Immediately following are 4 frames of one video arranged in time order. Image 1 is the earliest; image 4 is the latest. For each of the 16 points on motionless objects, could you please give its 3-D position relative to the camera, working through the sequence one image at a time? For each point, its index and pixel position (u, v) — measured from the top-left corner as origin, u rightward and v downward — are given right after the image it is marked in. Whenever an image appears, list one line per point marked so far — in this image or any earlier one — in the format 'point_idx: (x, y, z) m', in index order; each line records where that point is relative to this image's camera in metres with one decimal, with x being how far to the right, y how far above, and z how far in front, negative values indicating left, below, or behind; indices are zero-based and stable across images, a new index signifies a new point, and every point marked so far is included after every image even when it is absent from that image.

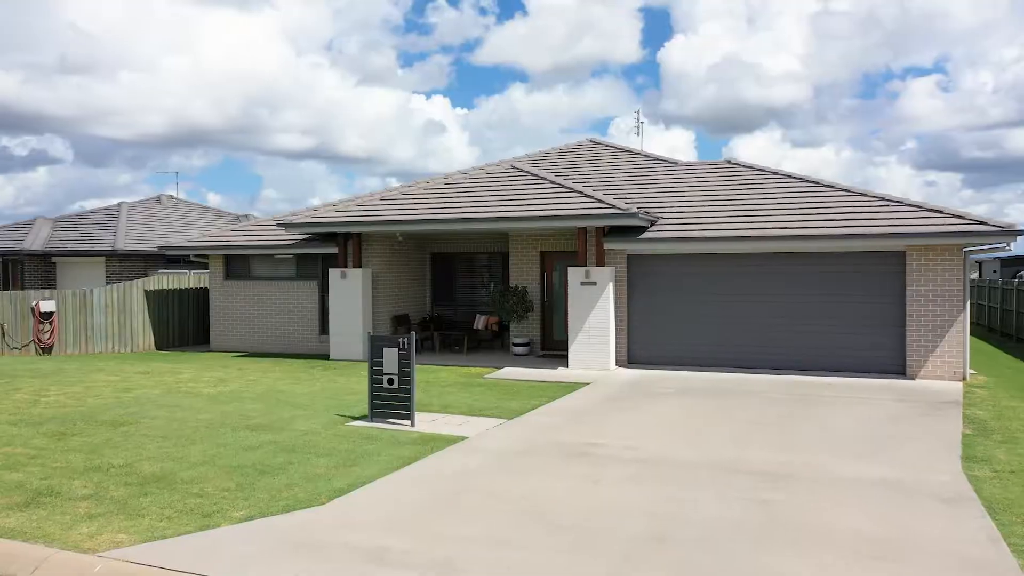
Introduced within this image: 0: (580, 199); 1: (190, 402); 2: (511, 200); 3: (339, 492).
0: (+1.4, +1.8, +16.3) m
1: (-4.7, -1.6, +11.8) m
2: (0.0, +1.9, +17.3) m
3: (-1.6, -1.8, +7.3) m
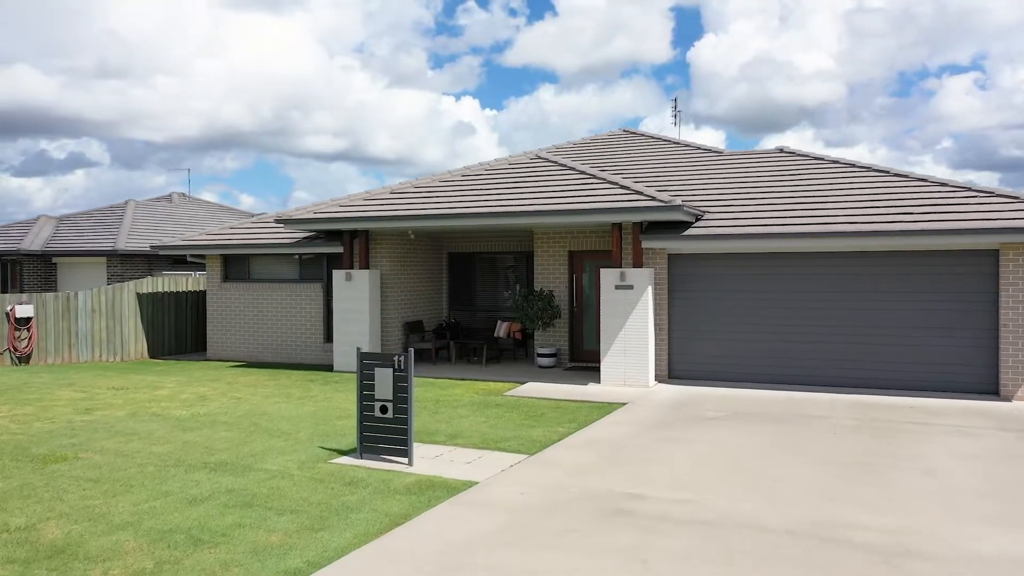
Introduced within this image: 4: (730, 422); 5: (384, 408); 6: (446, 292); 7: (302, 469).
0: (+1.8, +1.7, +14.3) m
1: (-4.4, -1.7, +10.0) m
2: (+0.4, +1.8, +15.3) m
3: (-1.4, -1.9, +5.4) m
4: (+2.9, -1.8, +11.0) m
5: (-1.3, -1.2, +8.4) m
6: (-1.5, -0.1, +18.7) m
7: (-2.1, -1.8, +8.0) m
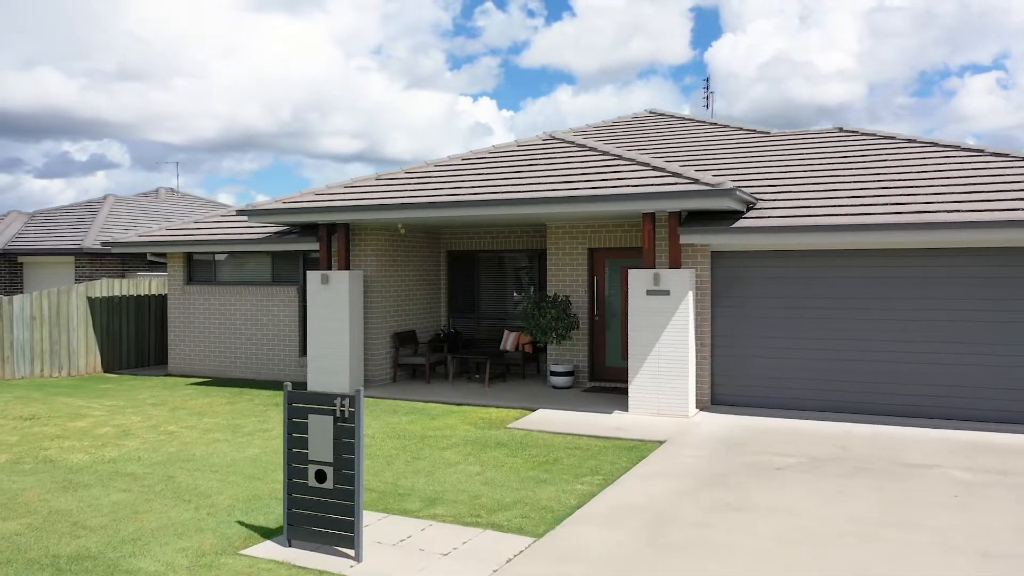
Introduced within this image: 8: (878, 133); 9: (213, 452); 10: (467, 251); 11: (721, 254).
0: (+1.9, +1.6, +11.6) m
1: (-4.4, -1.8, +7.4) m
2: (+0.5, +1.7, +12.6) m
3: (-1.5, -2.0, +2.7) m
4: (+3.0, -1.9, +8.2) m
5: (-1.3, -1.3, +5.8) m
6: (-1.3, -0.2, +16.1) m
7: (-2.1, -1.8, +5.3) m
8: (+6.2, +2.6, +13.7) m
9: (-3.2, -1.8, +8.8) m
10: (-0.9, +0.7, +15.8) m
11: (+3.0, +0.5, +11.9) m
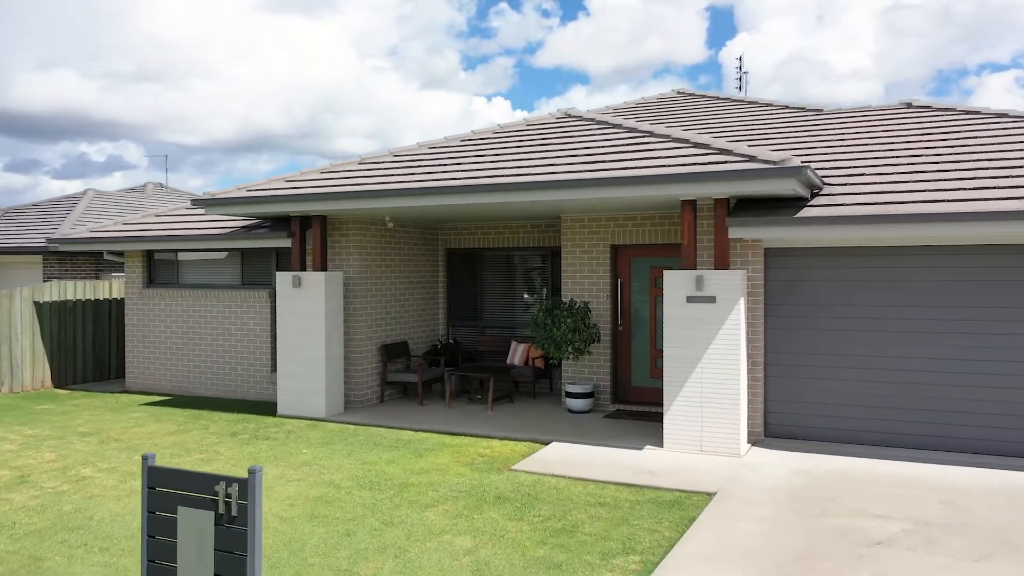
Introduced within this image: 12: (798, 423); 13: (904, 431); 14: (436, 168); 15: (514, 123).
0: (+2.0, +1.6, +9.4) m
1: (-4.4, -1.8, +5.2) m
2: (+0.6, +1.7, +10.4) m
3: (-1.6, -2.0, +0.6) m
4: (+3.0, -1.9, +6.0) m
5: (-1.4, -1.4, +3.6) m
6: (-1.2, -0.2, +13.9) m
7: (-2.1, -1.9, +3.1) m
8: (+6.3, +2.6, +11.4) m
9: (-3.2, -1.8, +6.6) m
10: (-0.7, +0.7, +13.6) m
11: (+3.1, +0.4, +9.6) m
12: (+3.4, -1.6, +9.6) m
13: (+4.4, -1.6, +9.1) m
14: (-1.0, +1.7, +11.2) m
15: (0.0, +2.6, +13.1) m
